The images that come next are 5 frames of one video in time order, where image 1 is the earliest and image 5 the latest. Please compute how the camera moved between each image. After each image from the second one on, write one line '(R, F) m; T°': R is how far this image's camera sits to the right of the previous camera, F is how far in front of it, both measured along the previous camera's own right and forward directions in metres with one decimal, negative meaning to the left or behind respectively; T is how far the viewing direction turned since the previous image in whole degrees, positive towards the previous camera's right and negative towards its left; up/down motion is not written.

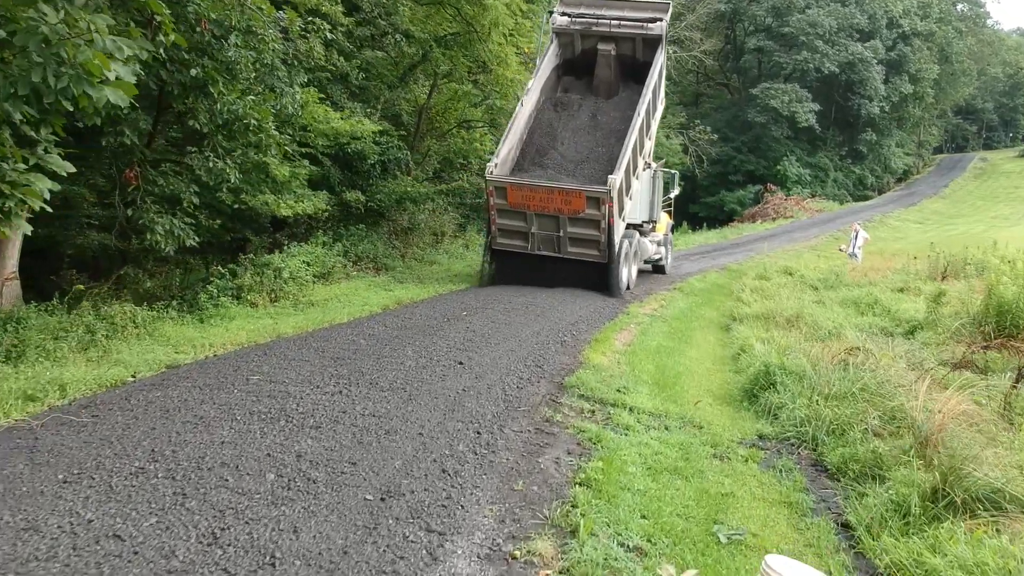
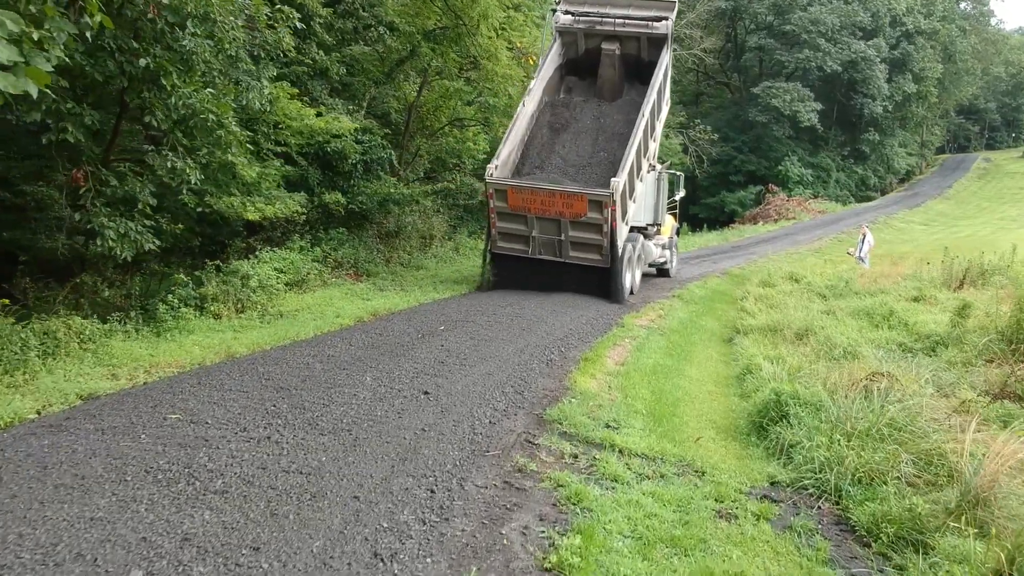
(+0.1, +0.8) m; 0°
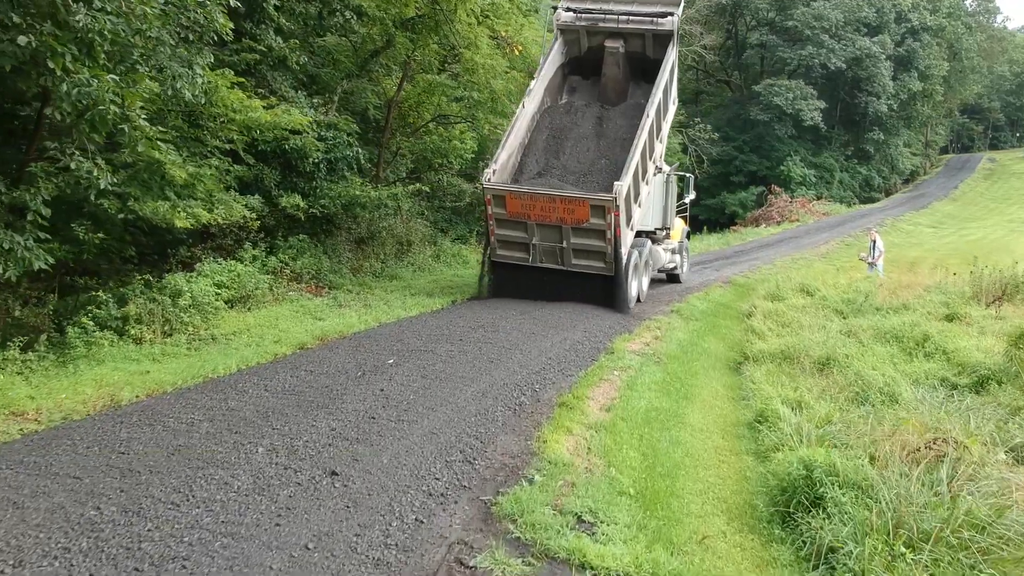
(+0.2, +1.3) m; 0°
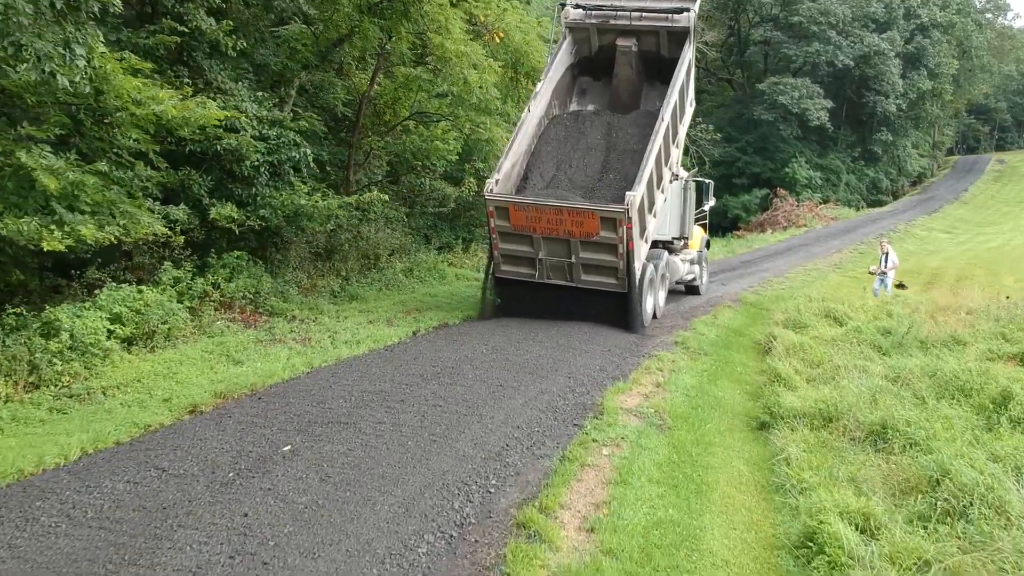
(+0.2, +1.8) m; 0°
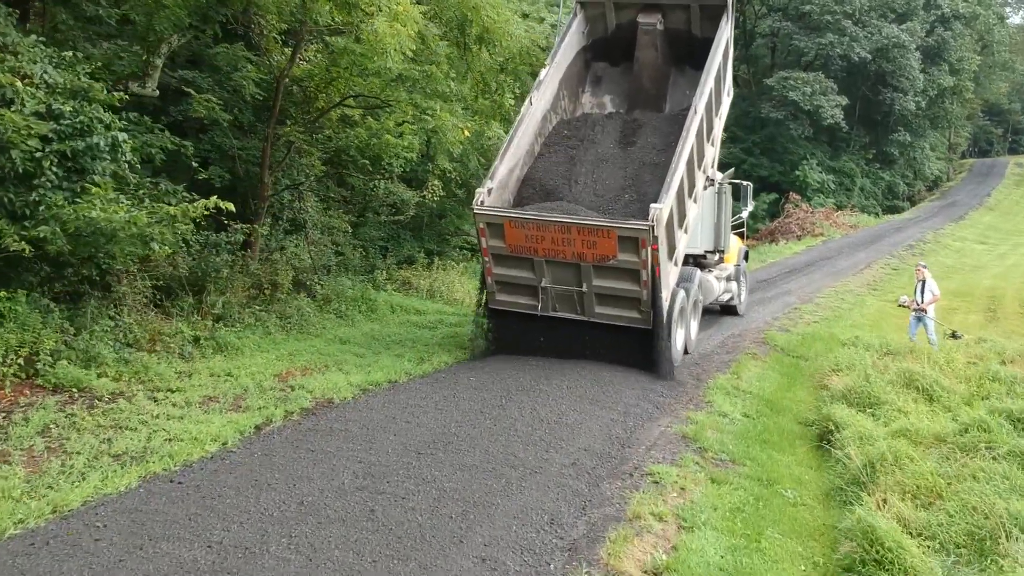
(+0.5, +3.5) m; 0°
